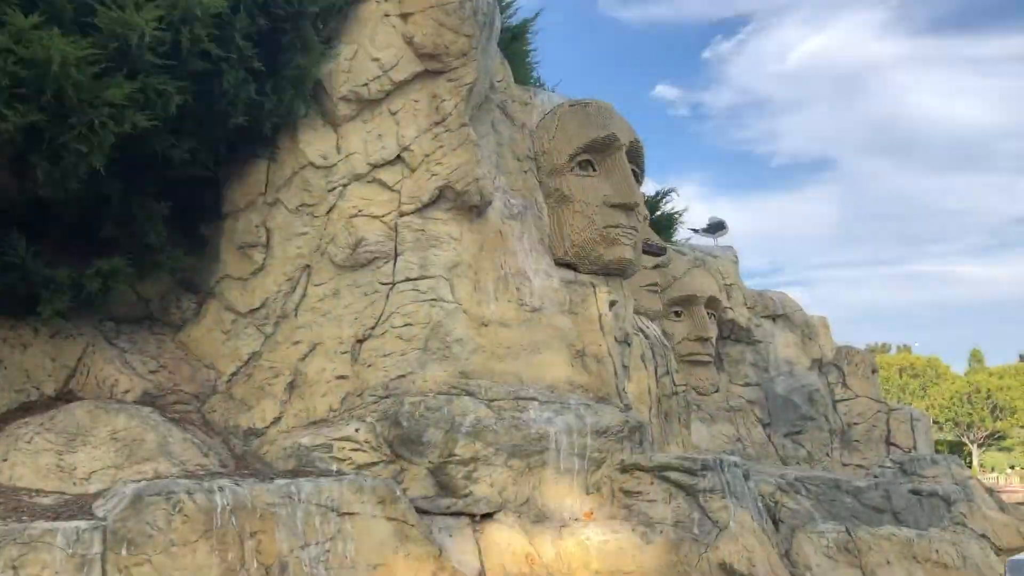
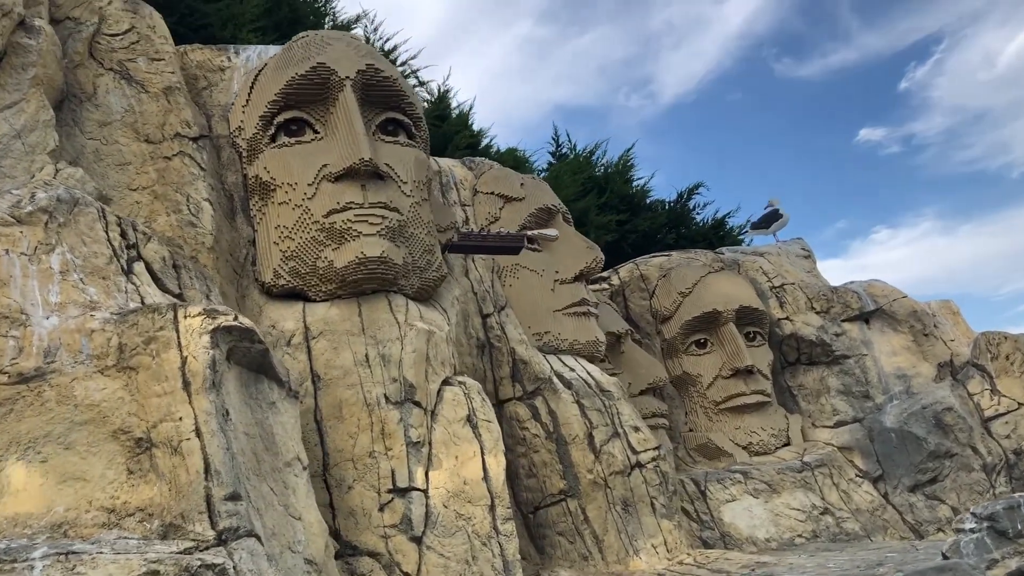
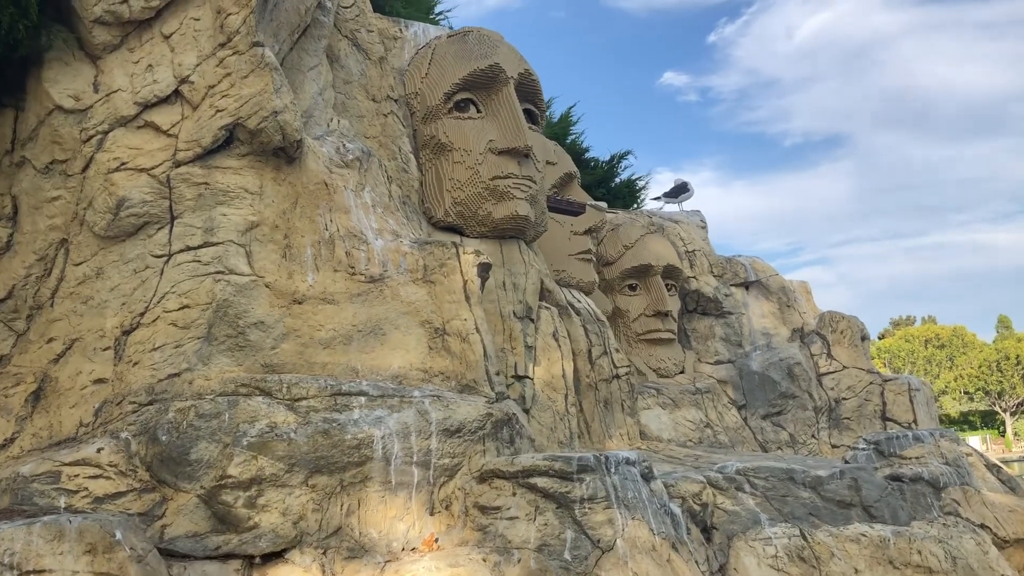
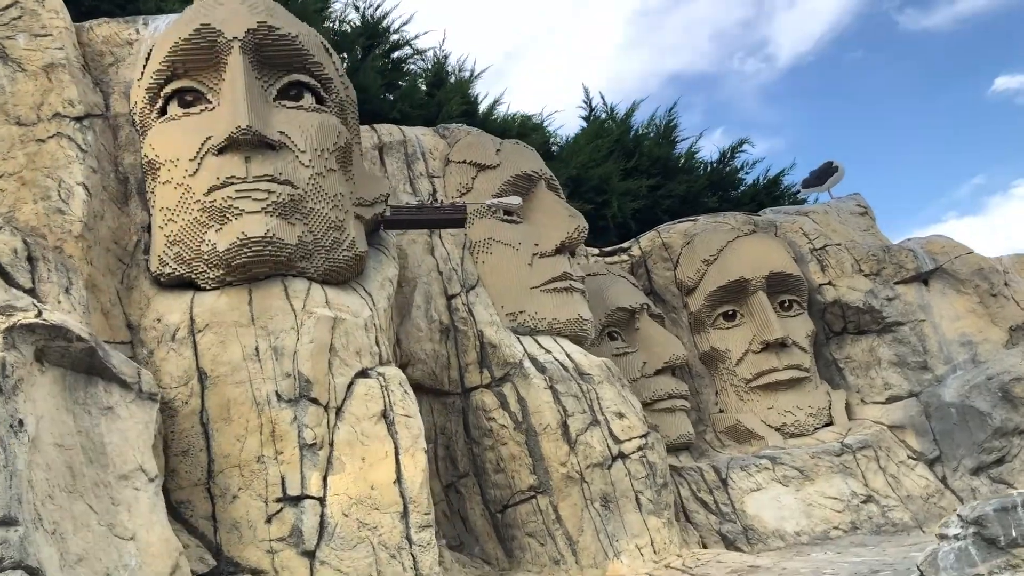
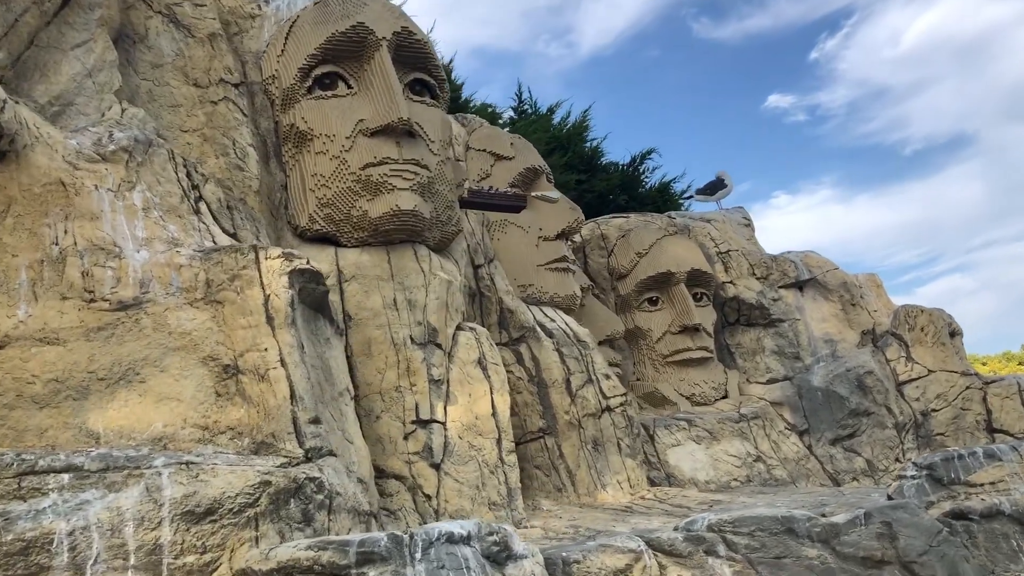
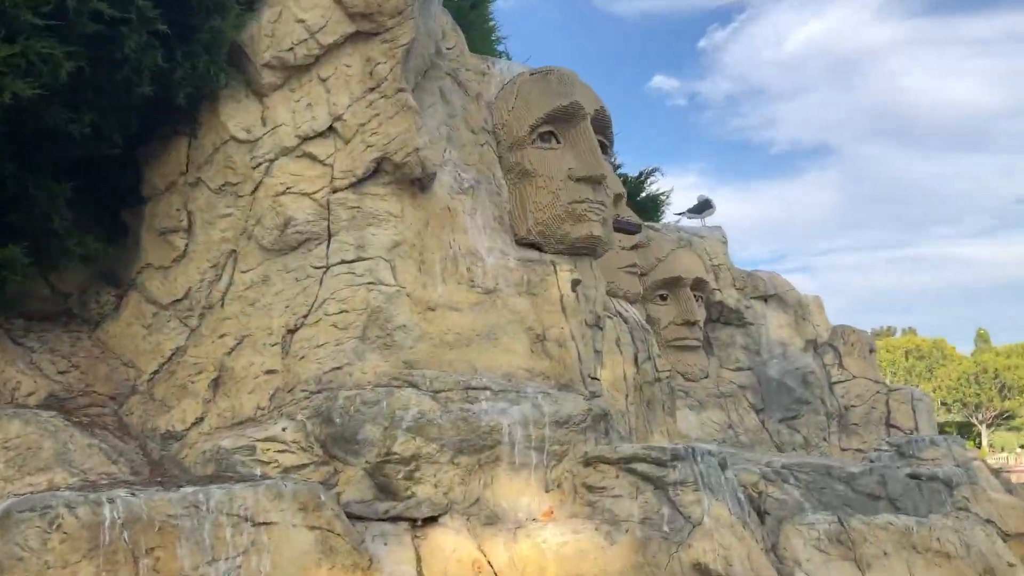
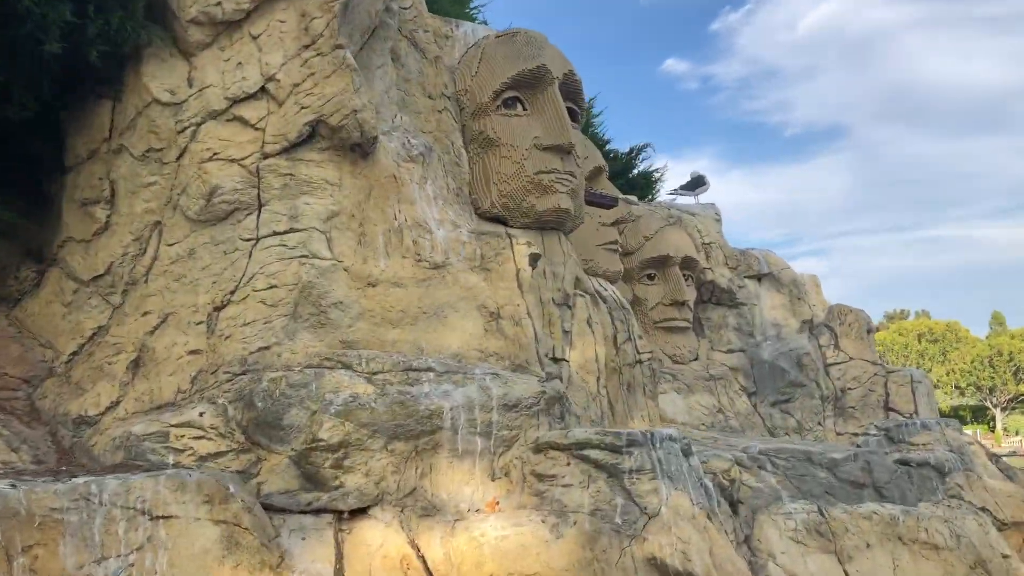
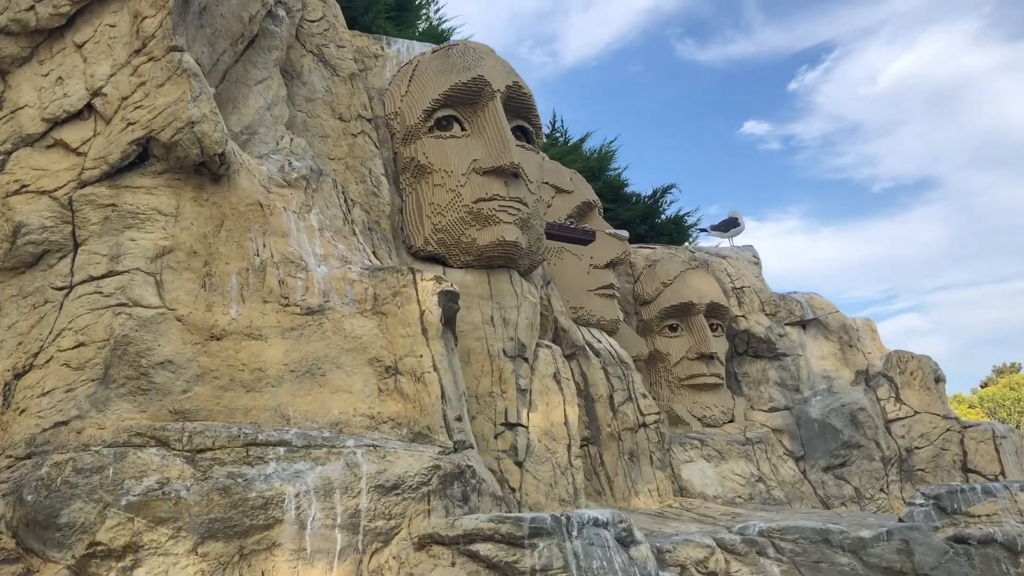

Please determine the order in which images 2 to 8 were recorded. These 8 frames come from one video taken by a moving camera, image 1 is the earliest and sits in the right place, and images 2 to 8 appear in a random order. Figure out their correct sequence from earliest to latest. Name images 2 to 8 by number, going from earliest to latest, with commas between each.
6, 7, 3, 8, 5, 2, 4
